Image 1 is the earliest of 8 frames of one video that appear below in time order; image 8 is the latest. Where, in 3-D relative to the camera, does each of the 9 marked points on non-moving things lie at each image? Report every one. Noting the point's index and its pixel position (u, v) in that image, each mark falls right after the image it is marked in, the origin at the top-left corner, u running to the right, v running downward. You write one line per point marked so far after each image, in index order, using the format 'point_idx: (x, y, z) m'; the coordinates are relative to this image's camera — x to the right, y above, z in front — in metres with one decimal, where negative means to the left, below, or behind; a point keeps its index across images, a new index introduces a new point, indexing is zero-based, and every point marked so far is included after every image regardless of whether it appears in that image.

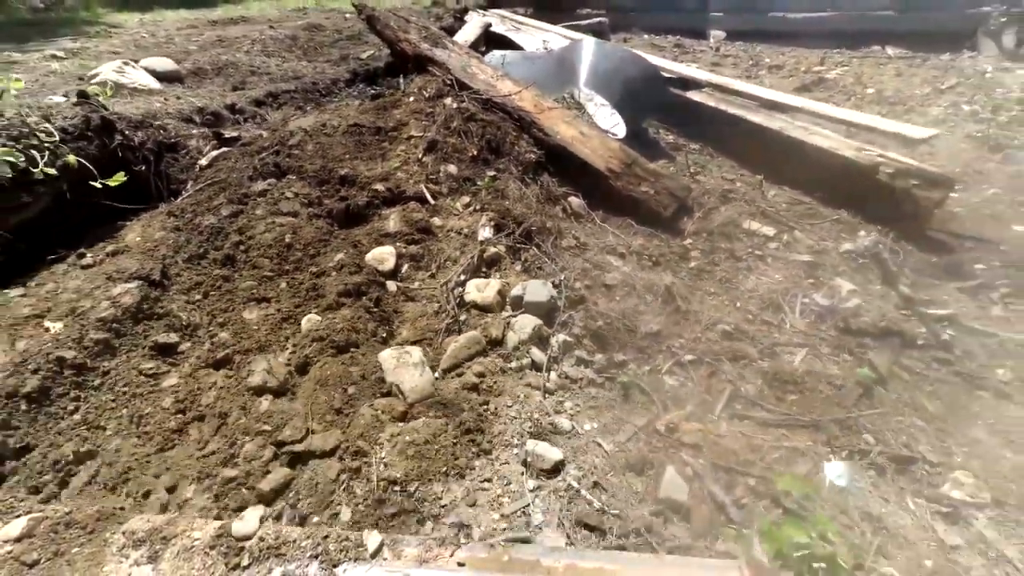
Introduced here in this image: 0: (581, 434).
0: (+0.2, -0.5, +1.4) m
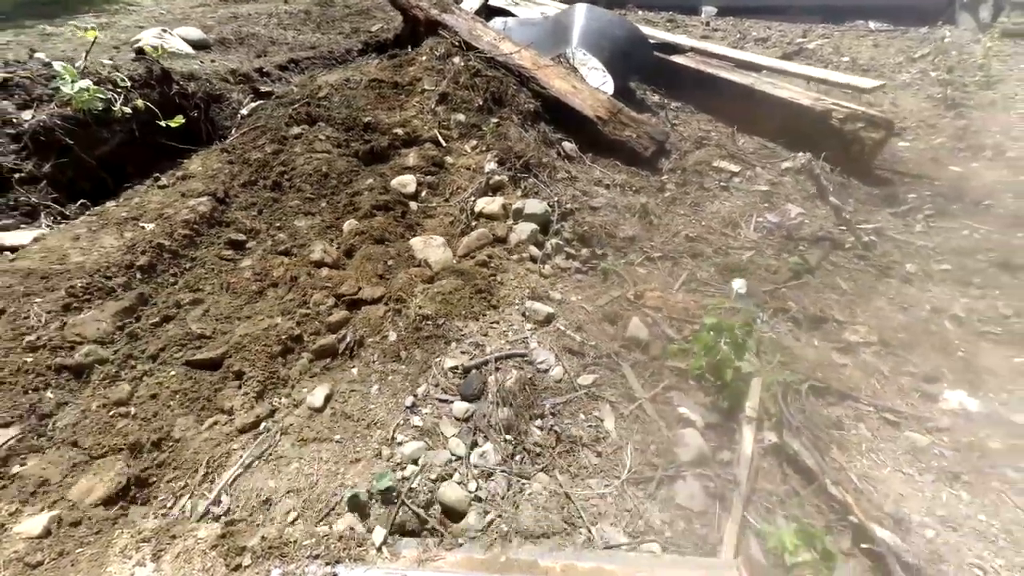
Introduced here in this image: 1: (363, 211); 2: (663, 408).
0: (+0.2, -0.1, +1.9) m
1: (-0.8, +0.4, +2.4) m
2: (+0.5, -0.4, +1.5) m
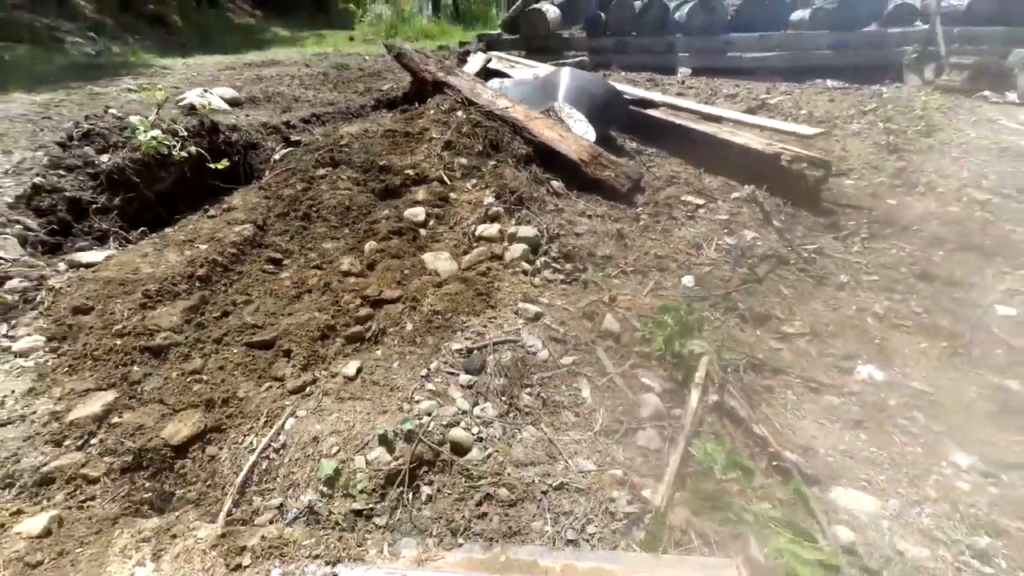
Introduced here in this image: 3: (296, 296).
0: (+0.2, -0.1, +2.2) m
1: (-0.8, +0.3, +2.8) m
2: (+0.5, -0.4, +1.8) m
3: (-1.1, 0.0, +2.2) m
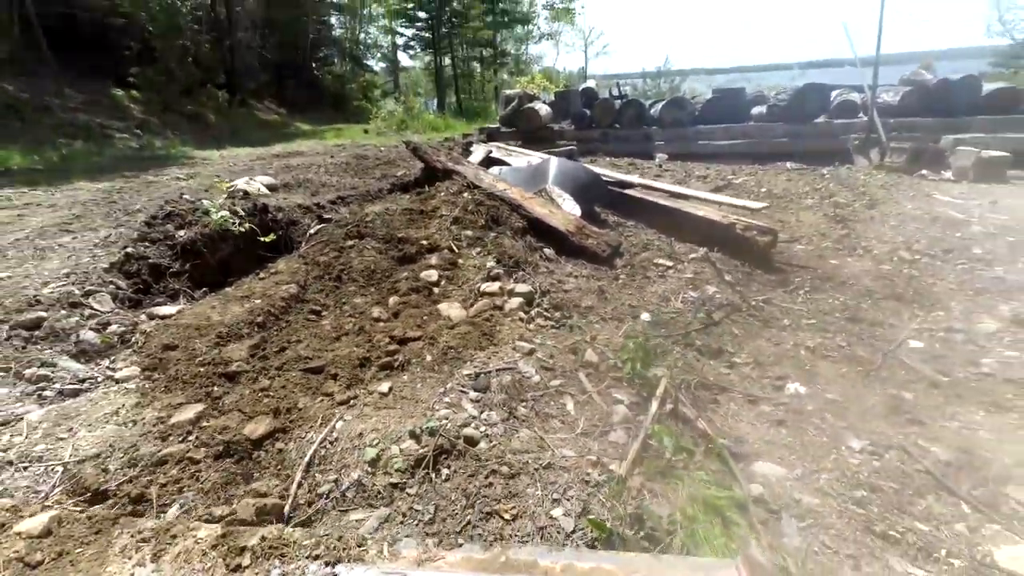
0: (+0.2, -0.3, +2.7) m
1: (-0.8, 0.0, +3.3) m
2: (+0.5, -0.6, +2.3) m
3: (-1.1, -0.3, +2.7) m
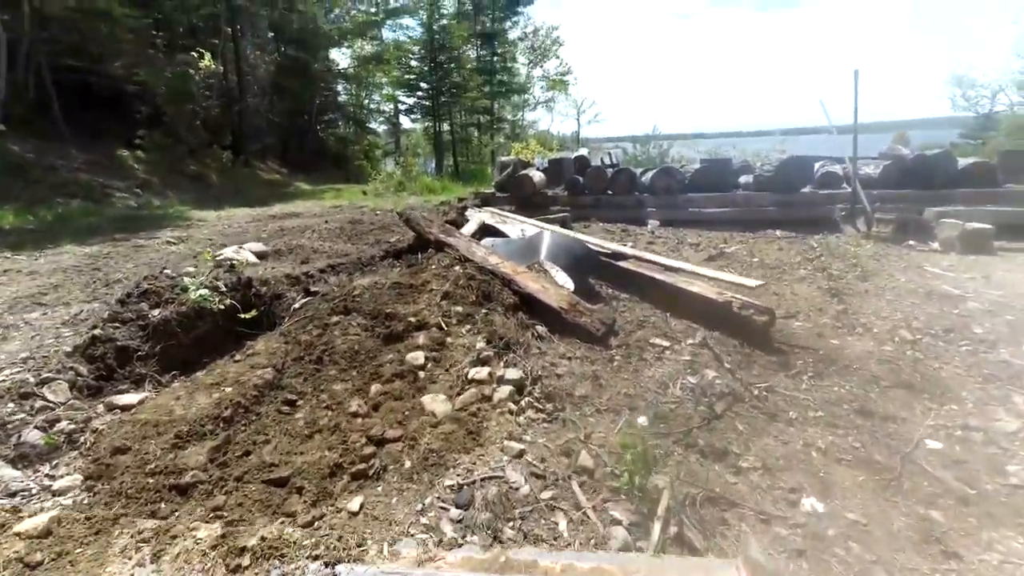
0: (+0.1, -0.9, +2.5) m
1: (-0.9, -0.6, +3.2) m
2: (+0.4, -1.1, +2.1) m
3: (-1.2, -0.8, +2.5) m
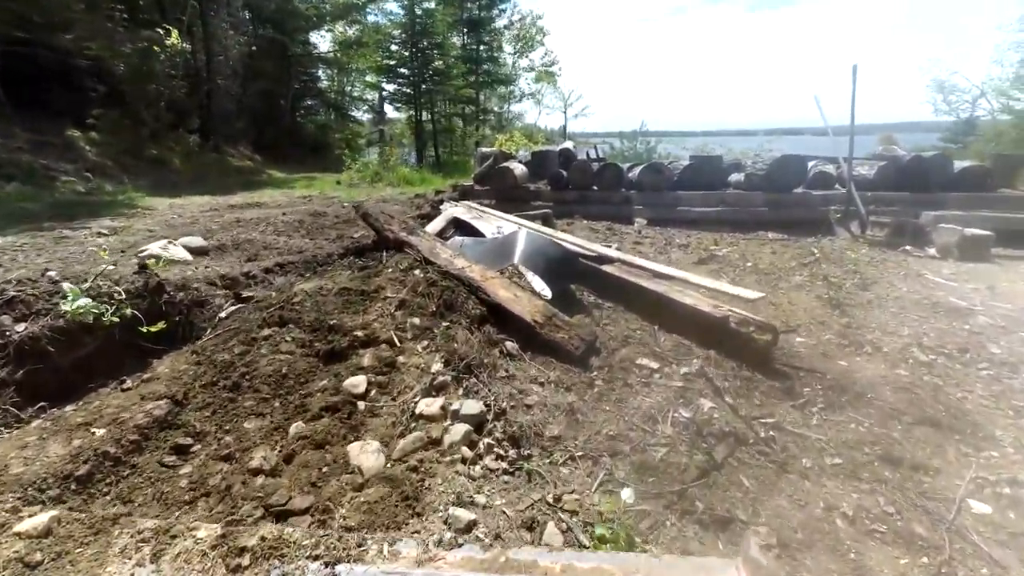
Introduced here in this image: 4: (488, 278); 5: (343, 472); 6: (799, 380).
0: (-0.1, -1.0, +2.0) m
1: (-1.2, -0.7, +2.6) m
2: (+0.2, -1.2, +1.5) m
3: (-1.4, -0.9, +1.9) m
4: (-0.2, +0.1, +3.9) m
5: (-0.8, -0.9, +2.0) m
6: (+2.2, -0.7, +3.3) m
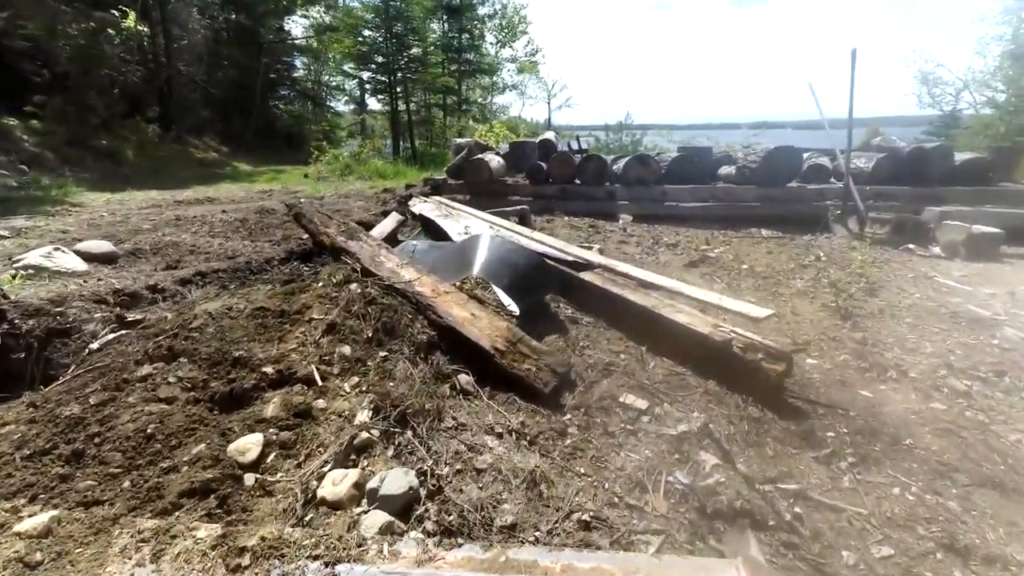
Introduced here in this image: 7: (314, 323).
0: (-0.3, -1.1, +1.3) m
1: (-1.4, -0.9, +1.8) m
2: (0.0, -1.3, +0.8) m
3: (-1.6, -1.1, +1.2) m
4: (-0.5, 0.0, +3.2) m
5: (-1.0, -1.0, +1.3) m
6: (+1.9, -0.8, +2.7) m
7: (-1.3, -0.2, +2.9) m
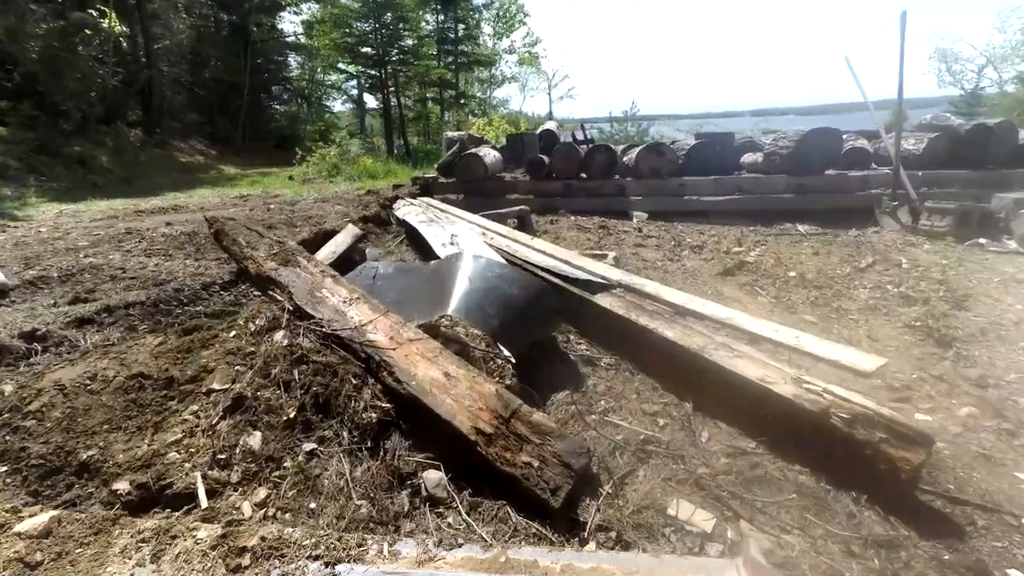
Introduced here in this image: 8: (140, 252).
0: (-0.4, -1.4, +0.3) m
1: (-1.5, -1.2, +0.9) m
2: (-0.1, -1.6, -0.1) m
3: (-1.7, -1.4, +0.2) m
4: (-0.6, -0.3, +2.2) m
5: (-1.1, -1.3, +0.4) m
6: (+1.9, -1.0, +1.7) m
7: (-1.4, -0.5, +2.0) m
8: (-4.0, +0.4, +4.7) m
